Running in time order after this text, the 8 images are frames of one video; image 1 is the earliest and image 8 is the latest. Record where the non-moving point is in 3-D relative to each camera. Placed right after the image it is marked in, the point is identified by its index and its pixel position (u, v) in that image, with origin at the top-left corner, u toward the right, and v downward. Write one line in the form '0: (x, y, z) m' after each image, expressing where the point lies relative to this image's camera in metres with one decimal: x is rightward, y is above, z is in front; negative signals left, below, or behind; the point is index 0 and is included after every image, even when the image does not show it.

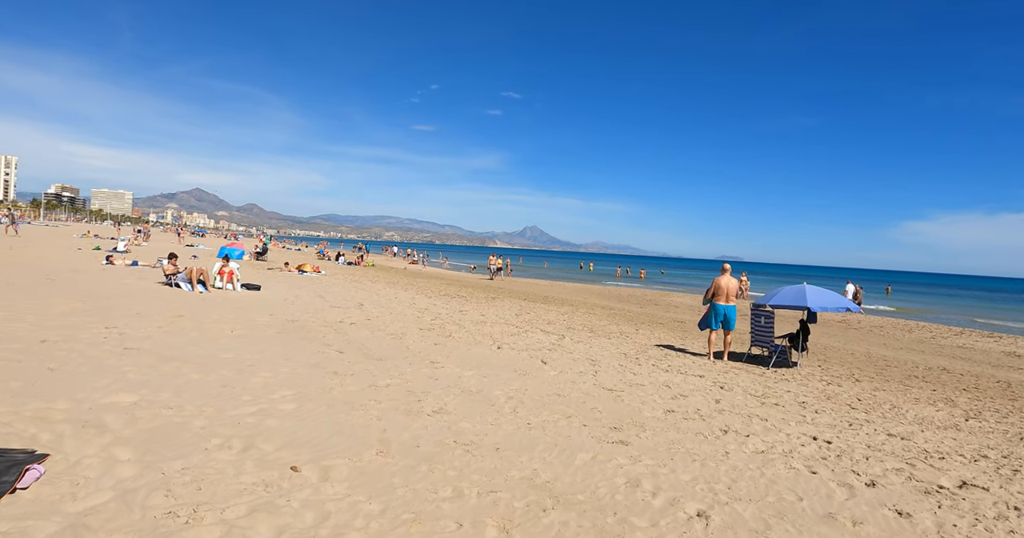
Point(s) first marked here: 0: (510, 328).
0: (-0.1, -1.4, +12.1) m
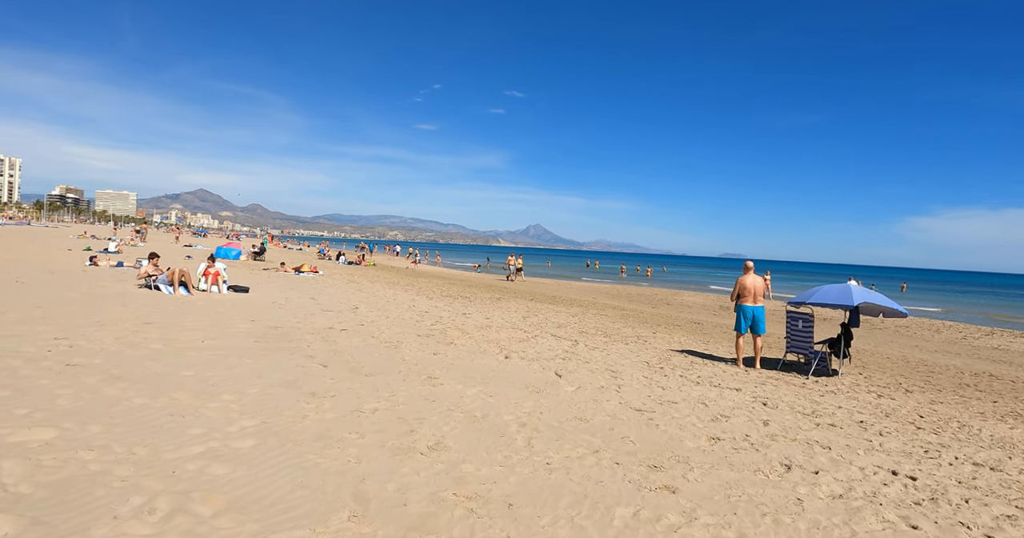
0: (+0.1, -1.4, +11.0) m
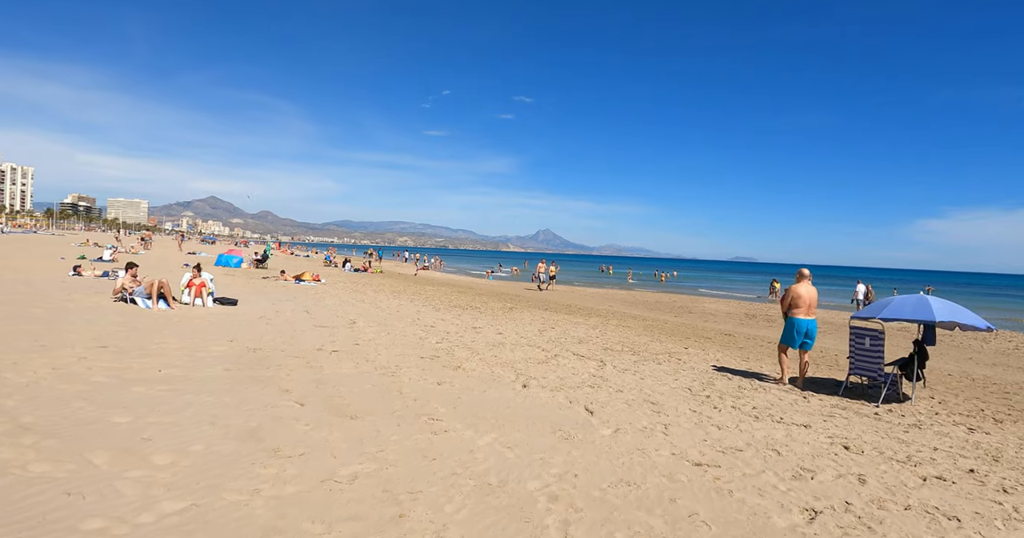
0: (+0.5, -1.6, +9.6) m
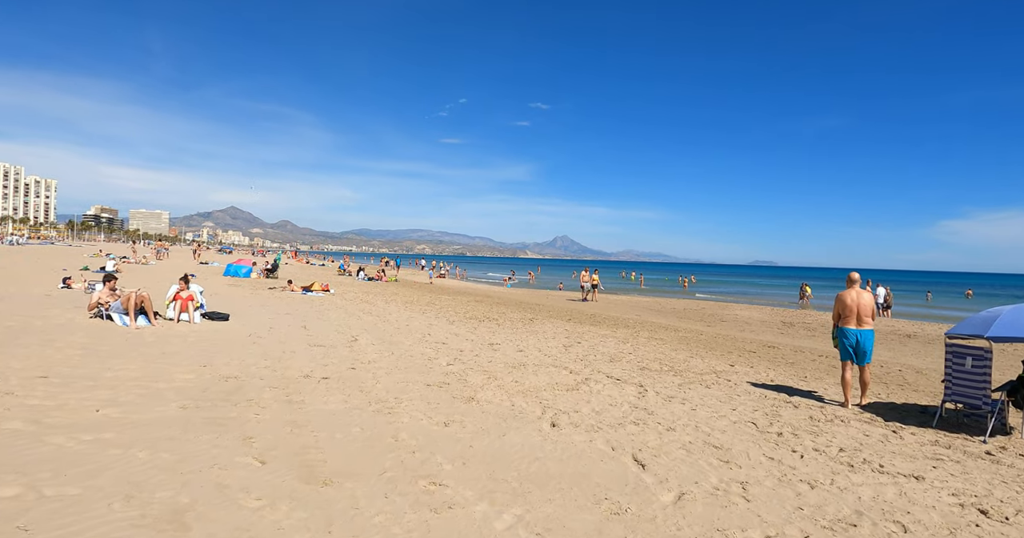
0: (+0.8, -1.7, +8.2) m
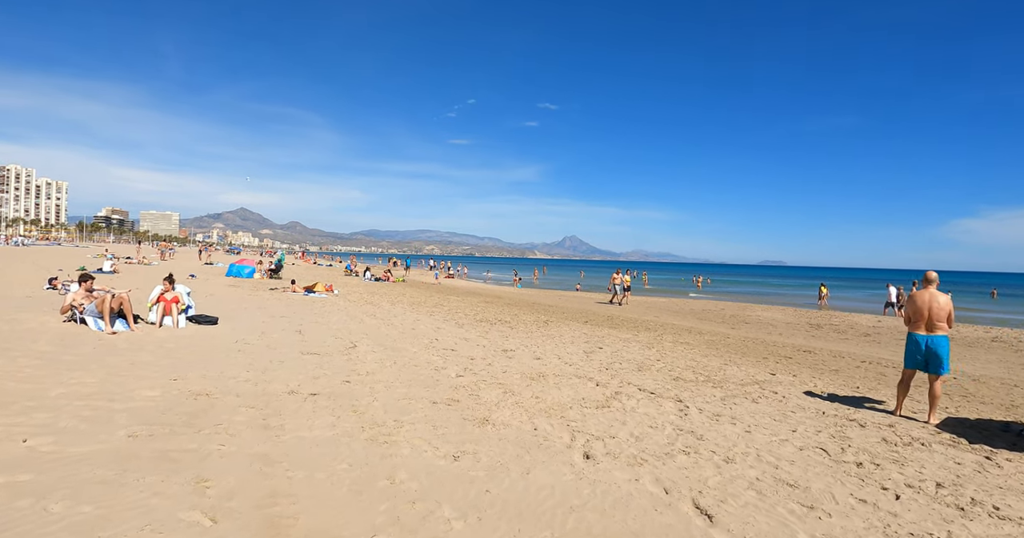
0: (+1.1, -1.7, +7.1) m
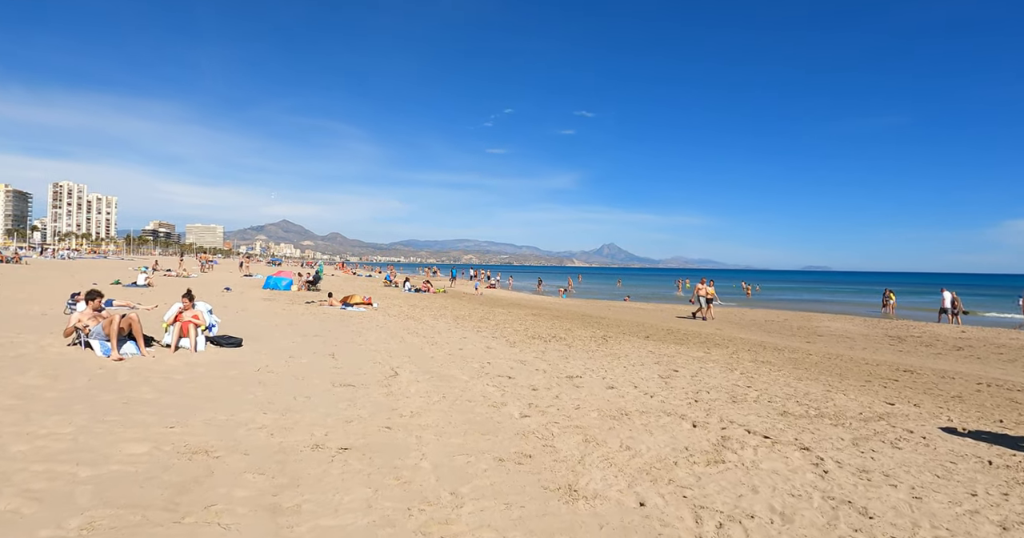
0: (+1.9, -1.8, +5.5) m
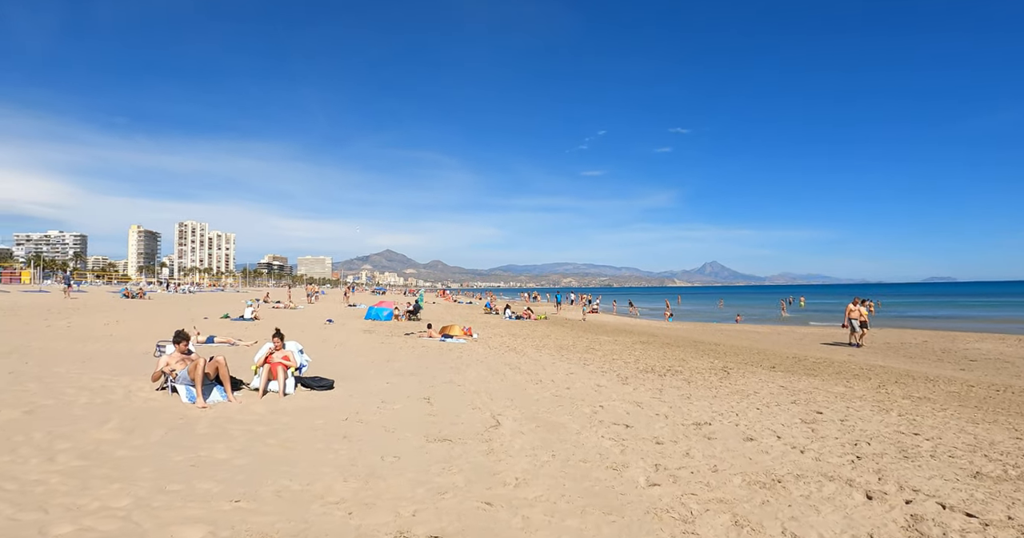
0: (+3.0, -2.0, +4.0) m
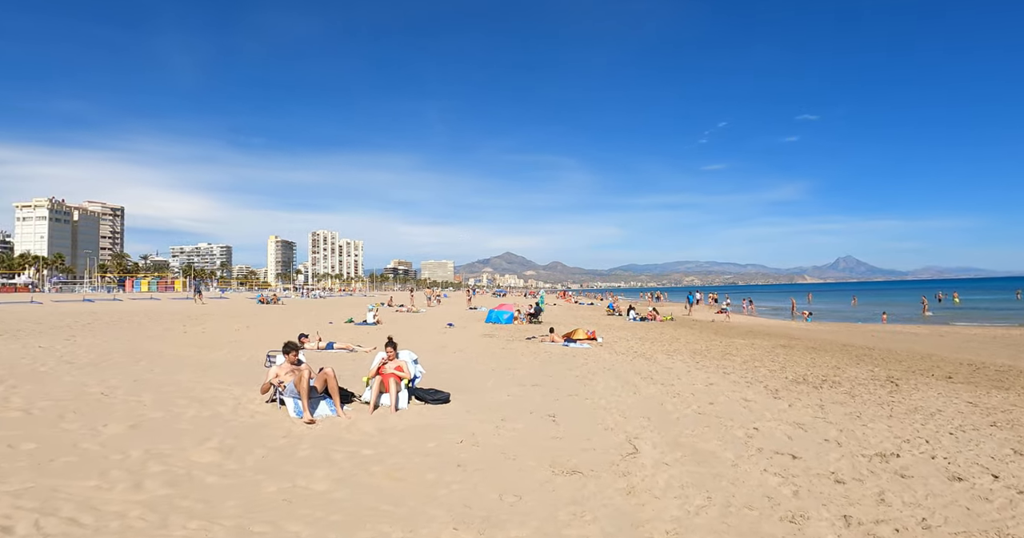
0: (+3.8, -1.9, +2.2) m
